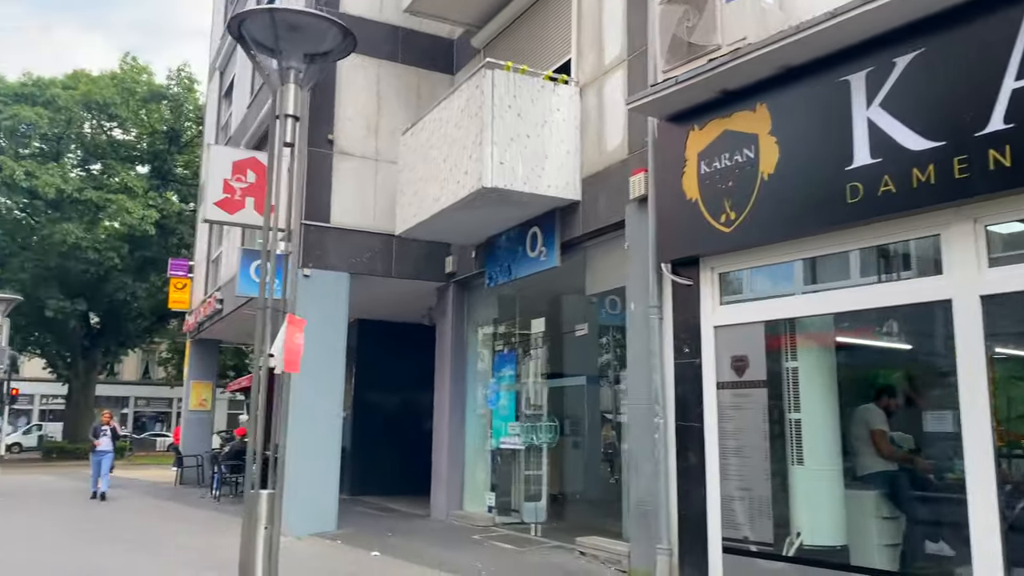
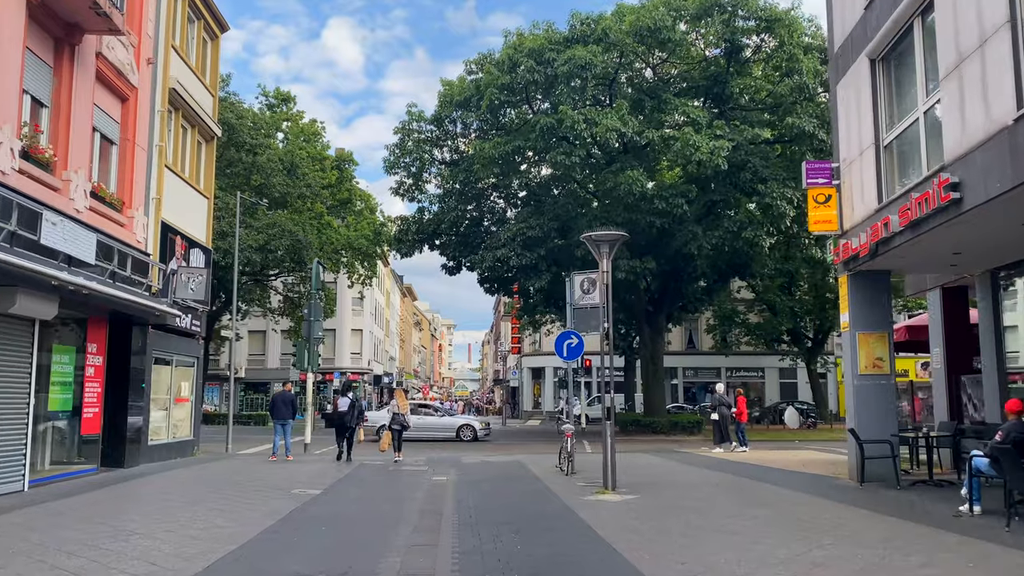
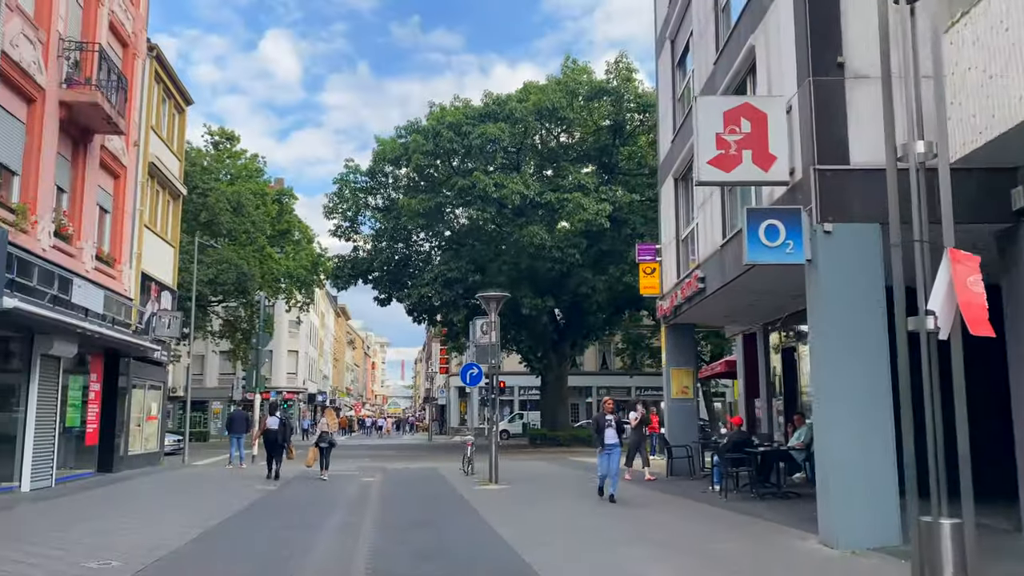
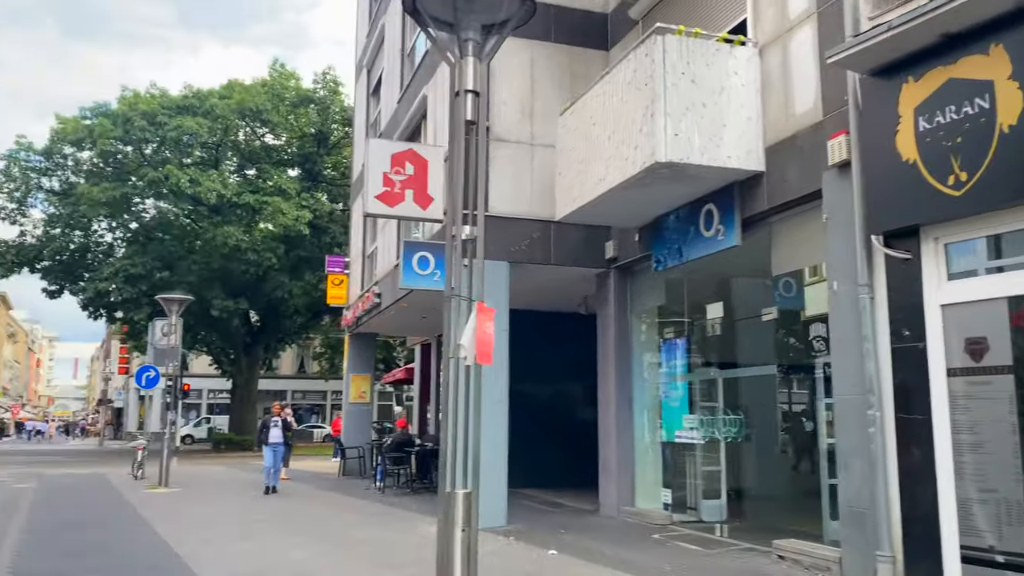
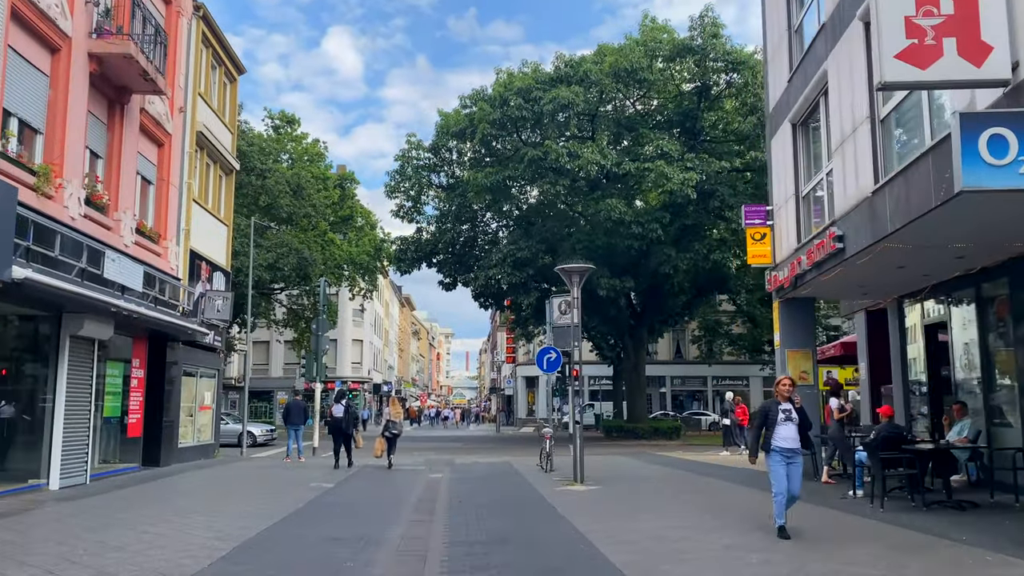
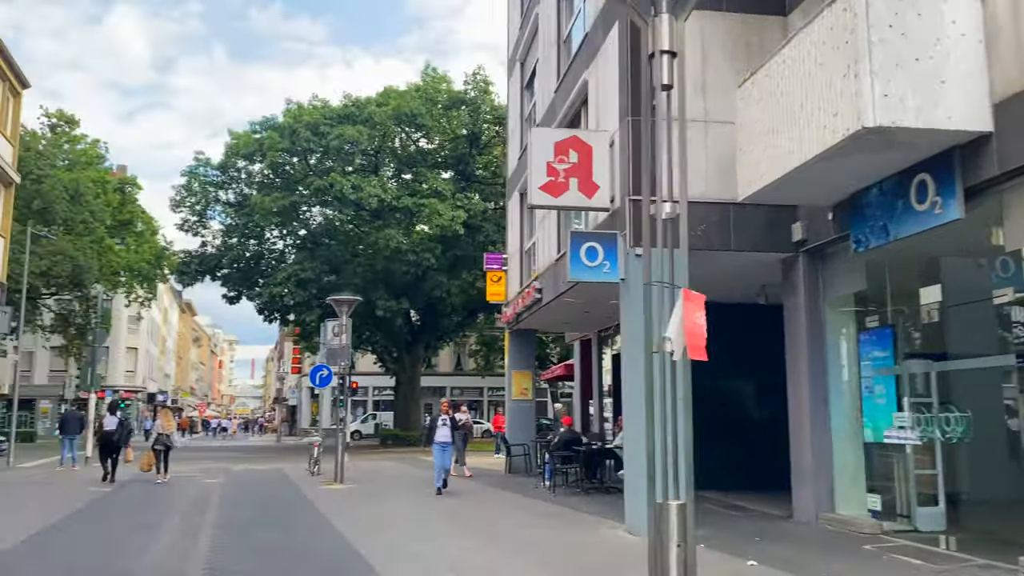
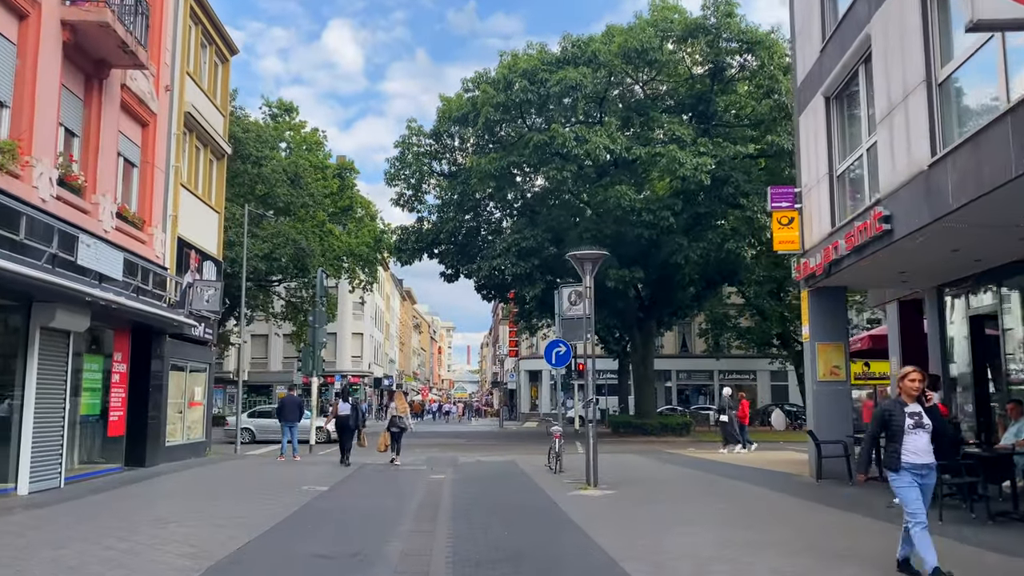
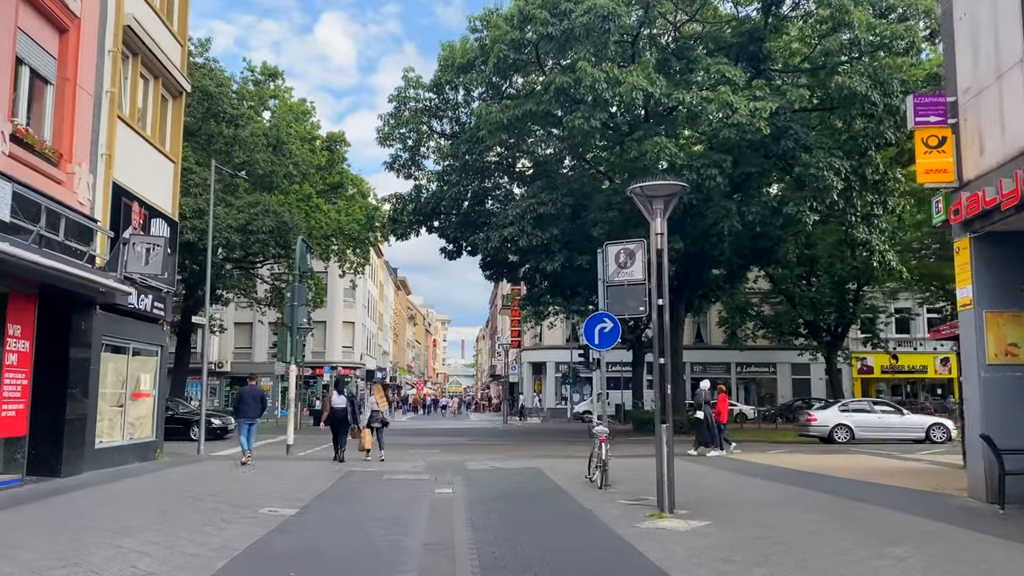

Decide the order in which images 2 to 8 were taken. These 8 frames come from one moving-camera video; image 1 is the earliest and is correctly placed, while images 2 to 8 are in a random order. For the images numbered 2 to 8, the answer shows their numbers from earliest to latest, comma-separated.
4, 6, 3, 5, 7, 2, 8
